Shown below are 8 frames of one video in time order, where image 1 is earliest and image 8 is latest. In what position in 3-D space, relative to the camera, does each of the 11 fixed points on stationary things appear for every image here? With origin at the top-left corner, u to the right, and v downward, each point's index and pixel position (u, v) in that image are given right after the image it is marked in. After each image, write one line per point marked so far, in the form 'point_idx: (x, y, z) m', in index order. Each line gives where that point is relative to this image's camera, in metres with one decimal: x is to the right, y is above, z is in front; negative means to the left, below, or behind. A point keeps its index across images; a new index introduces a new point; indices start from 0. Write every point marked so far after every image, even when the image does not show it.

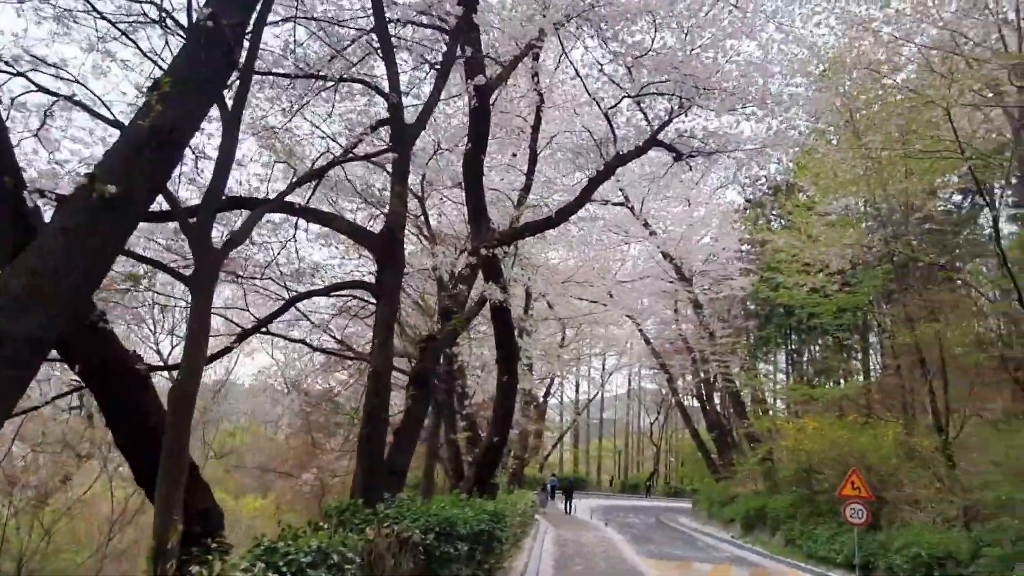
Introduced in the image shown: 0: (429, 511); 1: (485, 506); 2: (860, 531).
0: (-1.0, -2.5, +7.9) m
1: (-0.4, -3.2, +10.3) m
2: (+7.5, -5.2, +15.4) m
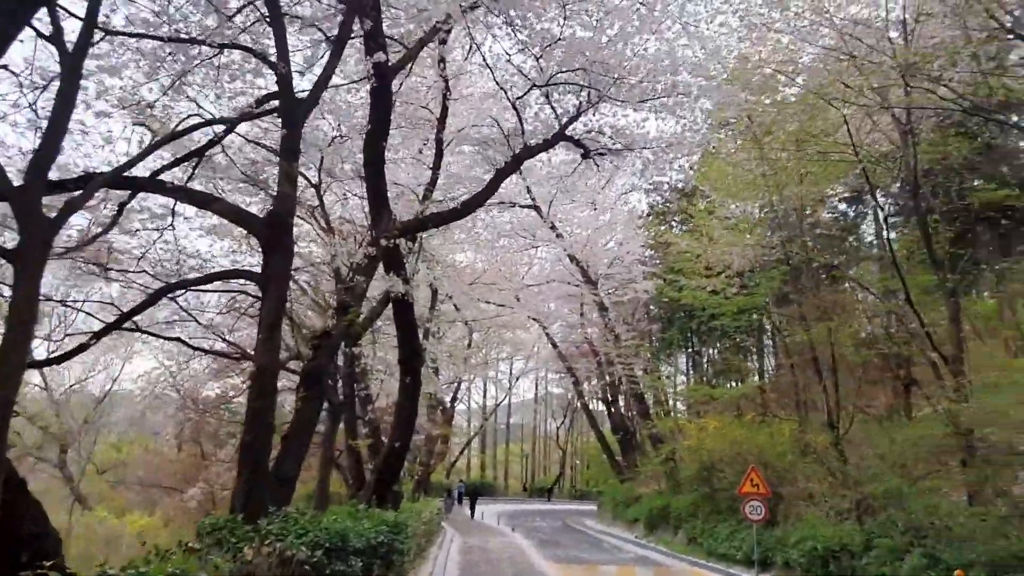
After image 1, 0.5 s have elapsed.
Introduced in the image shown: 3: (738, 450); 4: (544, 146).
0: (-2.0, -2.4, +7.2) m
1: (-1.8, -3.2, +9.7) m
2: (+5.5, -5.3, +15.7) m
3: (+5.4, -3.9, +17.2) m
4: (+0.5, +2.2, +11.1) m
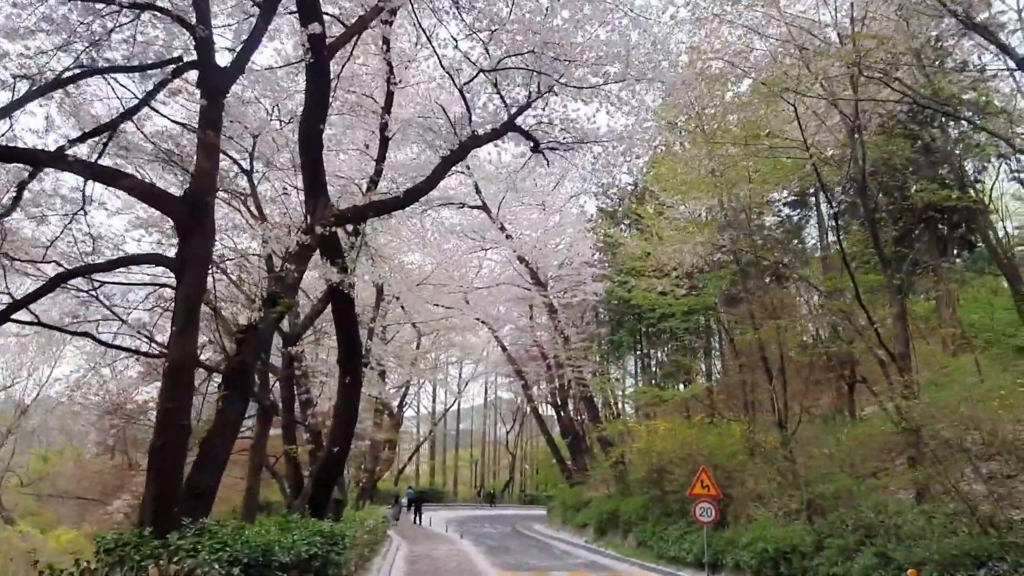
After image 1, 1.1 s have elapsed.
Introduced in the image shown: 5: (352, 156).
0: (-2.5, -2.3, +6.6) m
1: (-2.5, -3.1, +9.1) m
2: (+4.3, -5.3, +15.5) m
3: (+4.2, -3.9, +17.1) m
4: (-0.3, +2.3, +10.6) m
5: (-3.3, +2.7, +14.4) m
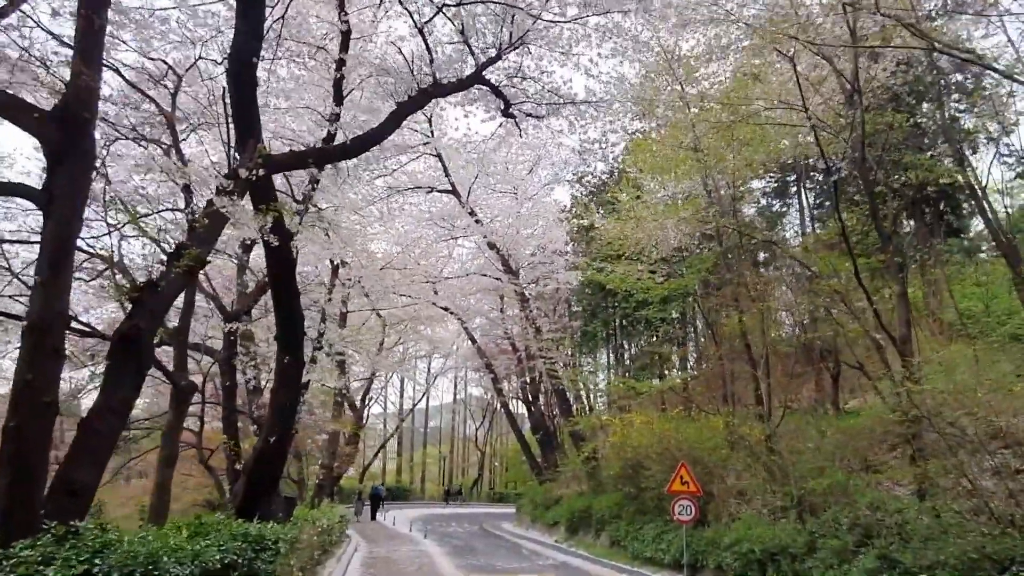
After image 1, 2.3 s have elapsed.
0: (-2.8, -1.9, +5.3) m
1: (-2.9, -2.7, +7.8) m
2: (+3.6, -4.9, +14.5) m
3: (+3.4, -3.6, +16.1) m
4: (-0.7, +2.7, +9.4) m
5: (-3.8, +3.1, +13.1) m
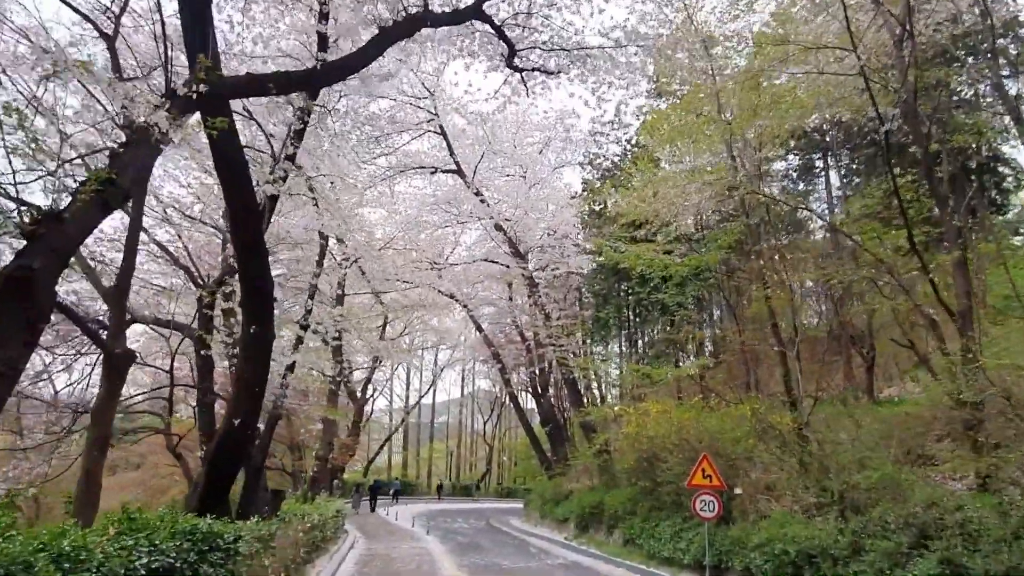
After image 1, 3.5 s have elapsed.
0: (-2.9, -1.5, +4.2) m
1: (-2.9, -2.2, +6.7) m
2: (+3.7, -4.4, +13.3) m
3: (+3.6, -3.1, +14.8) m
4: (-0.7, +3.1, +8.2) m
5: (-3.7, +3.5, +11.9) m
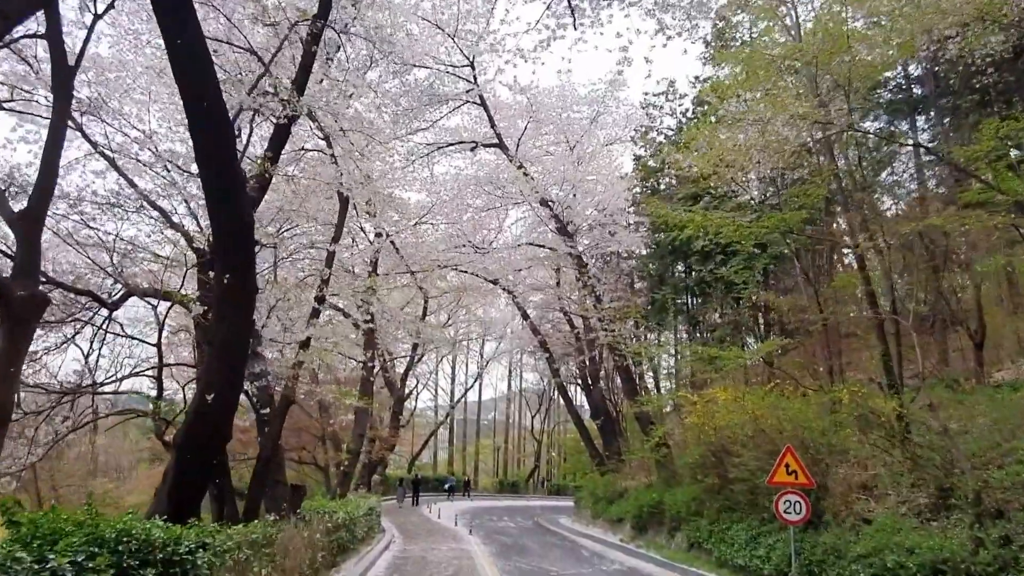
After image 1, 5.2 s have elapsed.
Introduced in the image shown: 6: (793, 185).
0: (-2.7, -1.0, +2.6) m
1: (-2.5, -1.7, +5.1) m
2: (+4.5, -3.9, +11.3) m
3: (+4.5, -2.5, +12.9) m
4: (-0.3, +3.6, +6.5) m
5: (-3.1, +4.0, +10.4) m
6: (+6.4, +2.3, +16.0) m
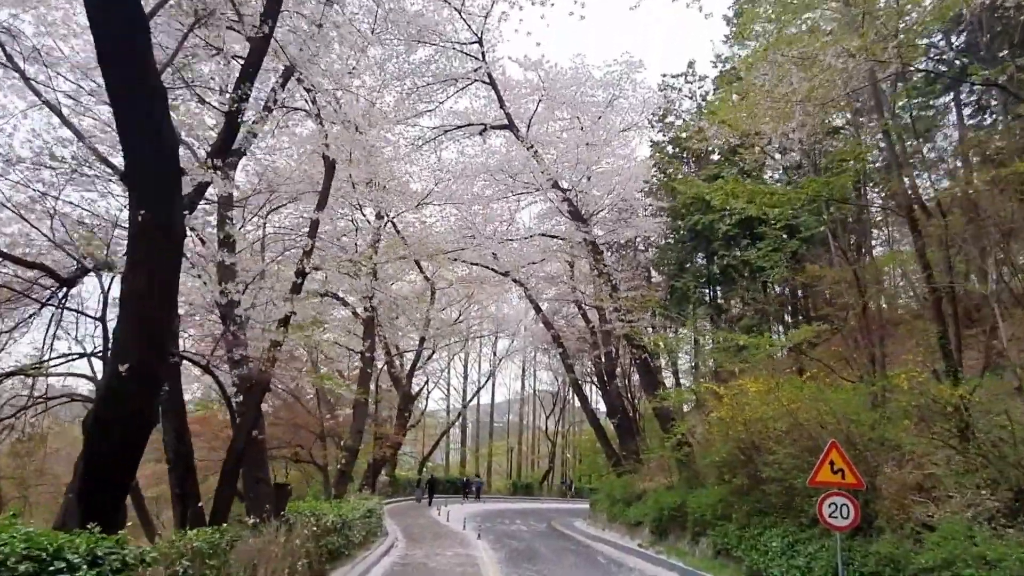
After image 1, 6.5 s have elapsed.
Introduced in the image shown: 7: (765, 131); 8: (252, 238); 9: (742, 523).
0: (-2.8, -0.7, +1.5) m
1: (-2.6, -1.4, +3.9) m
2: (+4.6, -3.5, +10.0) m
3: (+4.6, -2.2, +11.5) m
4: (-0.3, +4.0, +5.3) m
5: (-3.0, +4.4, +9.2) m
6: (+6.5, +2.7, +14.6) m
7: (+4.5, +2.8, +12.7) m
8: (-5.2, +1.0, +14.1) m
9: (+4.3, -4.3, +13.0) m
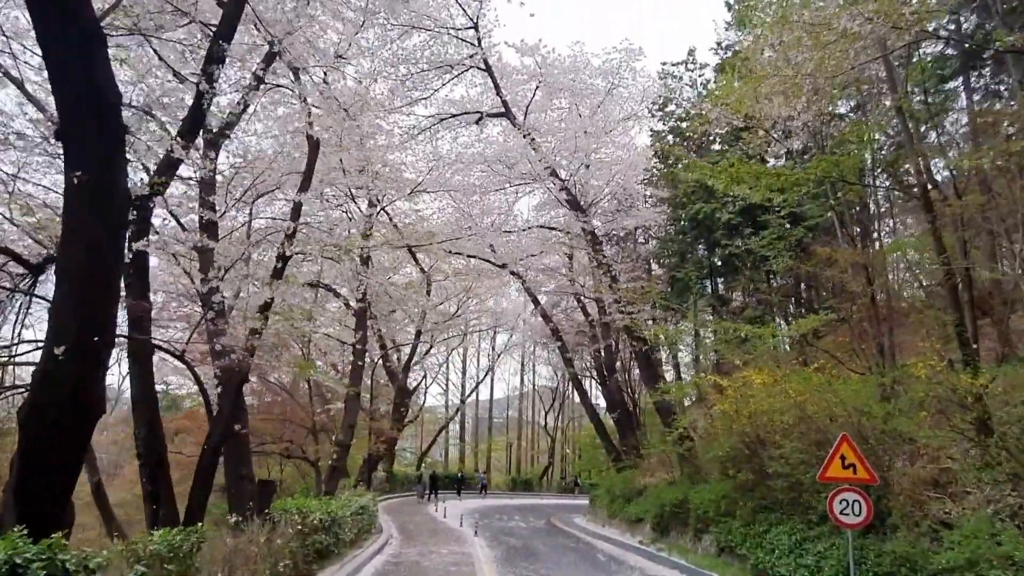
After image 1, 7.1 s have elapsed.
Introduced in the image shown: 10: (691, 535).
0: (-2.9, -0.5, +1.0) m
1: (-2.6, -1.2, +3.4) m
2: (+4.5, -3.3, +9.5) m
3: (+4.5, -2.0, +11.0) m
4: (-0.4, +4.2, +4.8) m
5: (-3.1, +4.6, +8.7) m
6: (+6.4, +2.9, +14.1) m
7: (+4.4, +3.0, +12.2) m
8: (-5.3, +1.2, +13.6) m
9: (+4.2, -4.1, +12.6) m
10: (+3.8, -5.2, +15.0) m
